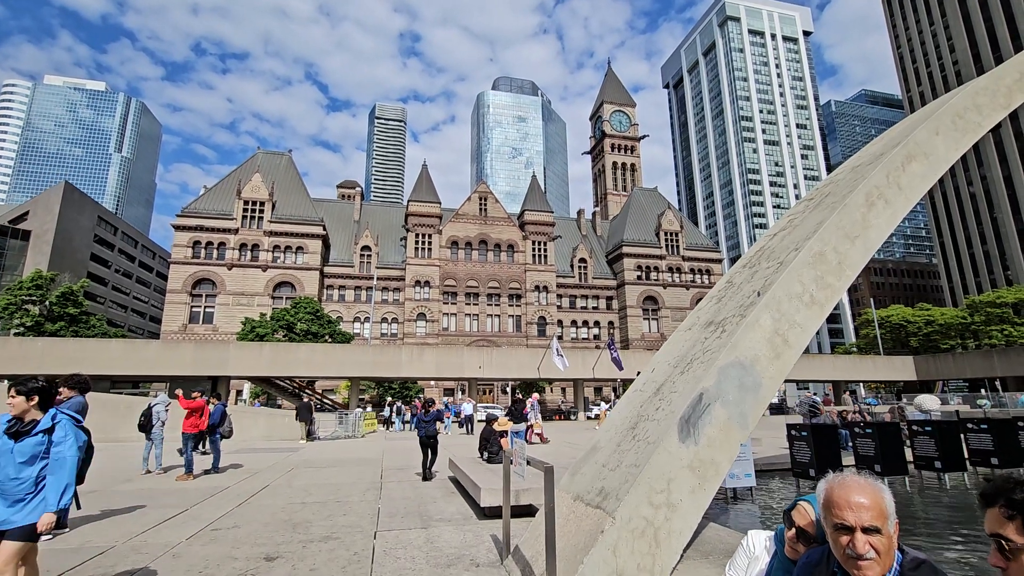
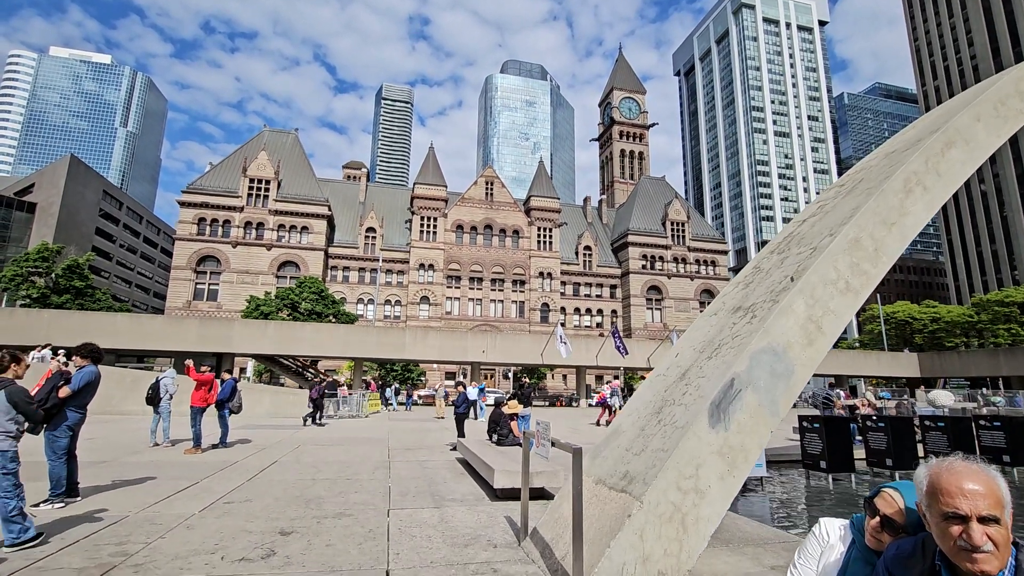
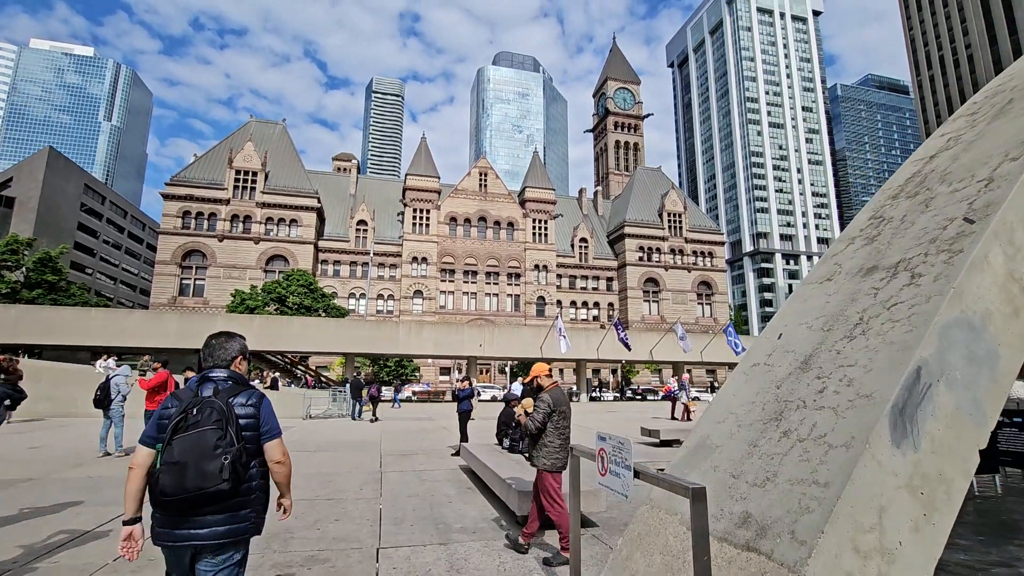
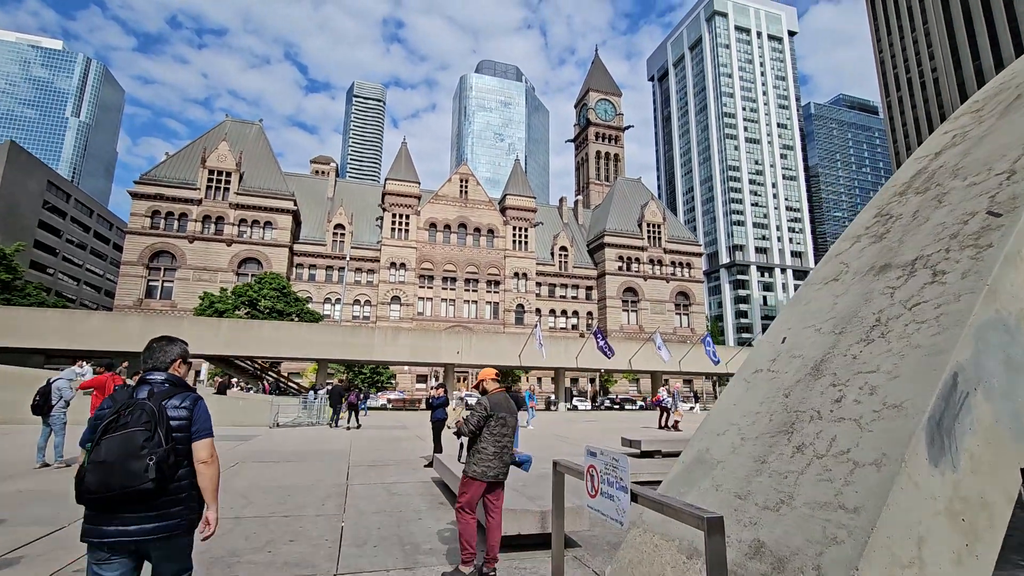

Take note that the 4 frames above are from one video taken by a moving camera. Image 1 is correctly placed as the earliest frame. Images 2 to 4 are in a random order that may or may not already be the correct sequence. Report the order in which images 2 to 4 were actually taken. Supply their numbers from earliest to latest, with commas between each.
2, 3, 4
